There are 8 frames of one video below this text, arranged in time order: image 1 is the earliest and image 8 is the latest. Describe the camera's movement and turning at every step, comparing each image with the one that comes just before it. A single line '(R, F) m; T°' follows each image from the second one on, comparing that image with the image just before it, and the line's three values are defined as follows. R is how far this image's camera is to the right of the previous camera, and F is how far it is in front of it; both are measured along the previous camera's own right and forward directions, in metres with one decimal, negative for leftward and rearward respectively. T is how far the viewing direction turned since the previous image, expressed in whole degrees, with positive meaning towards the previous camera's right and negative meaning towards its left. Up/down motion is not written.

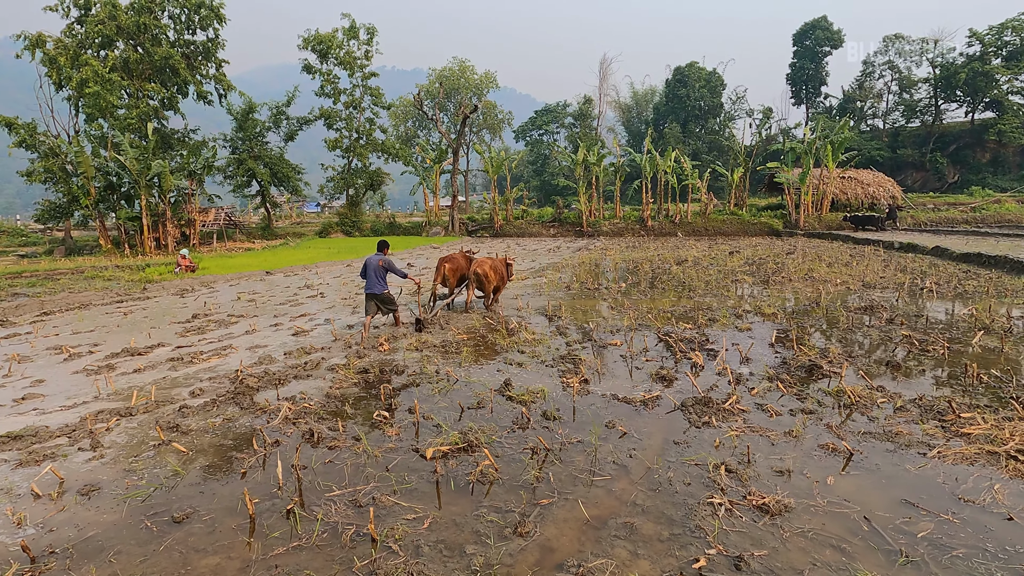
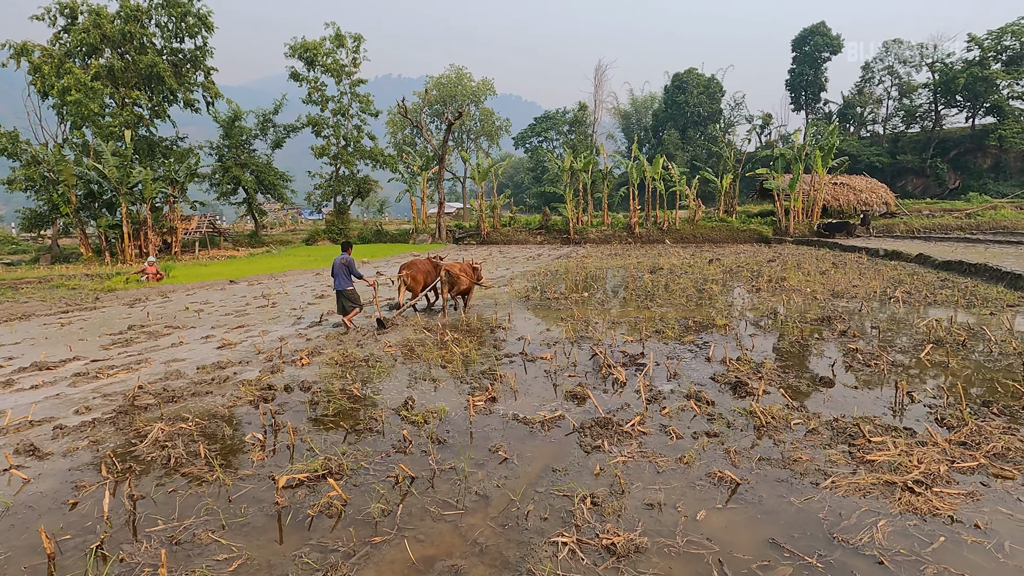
(+0.8, +0.2) m; -1°
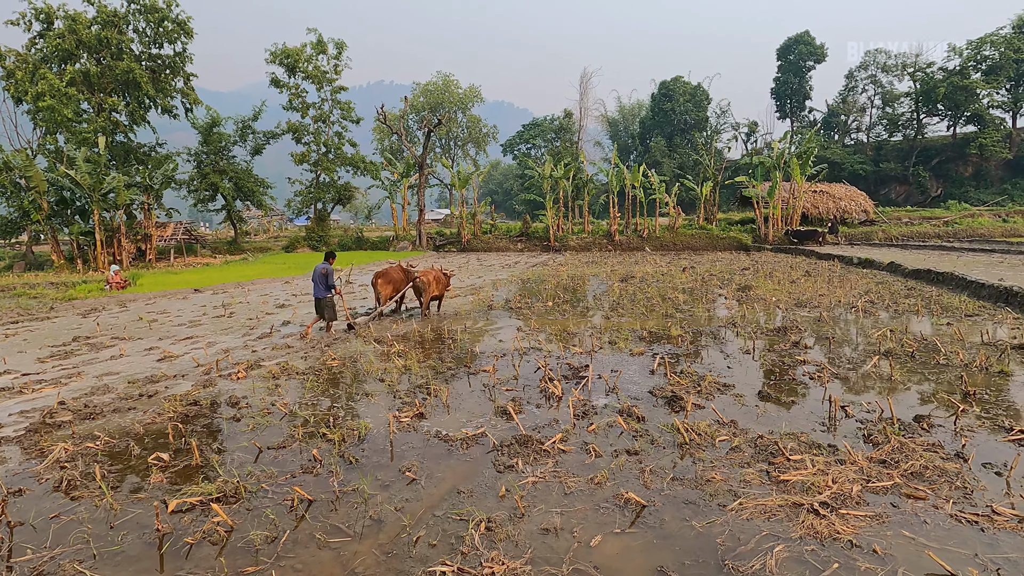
(+0.5, +0.1) m; +1°
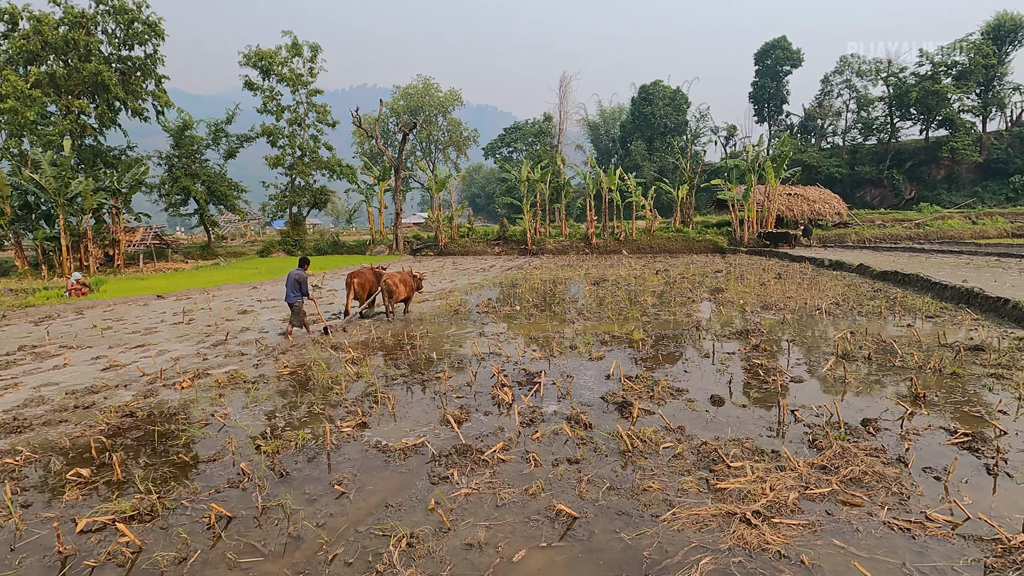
(+0.3, +0.1) m; +1°
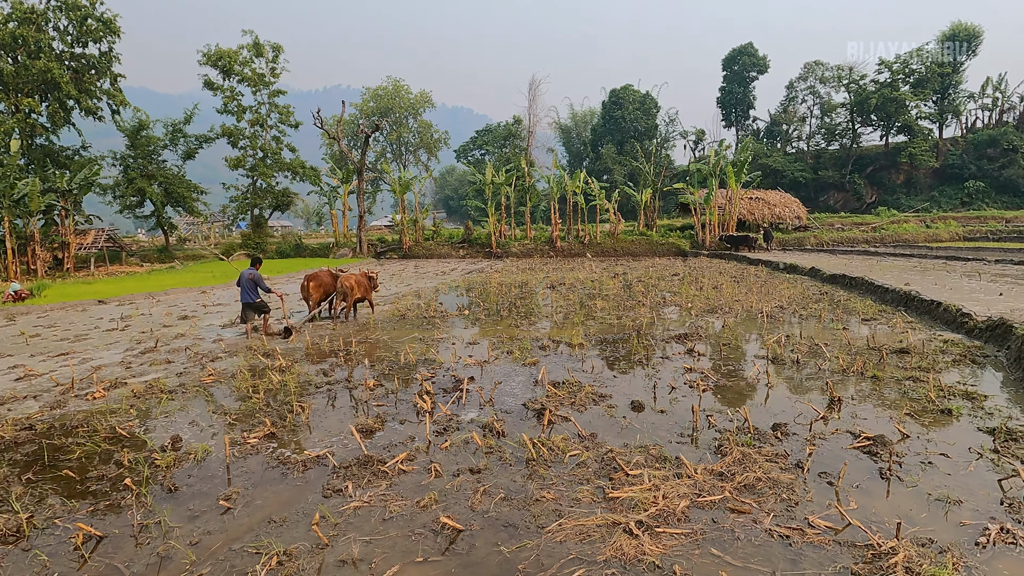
(+0.5, 0.0) m; +2°
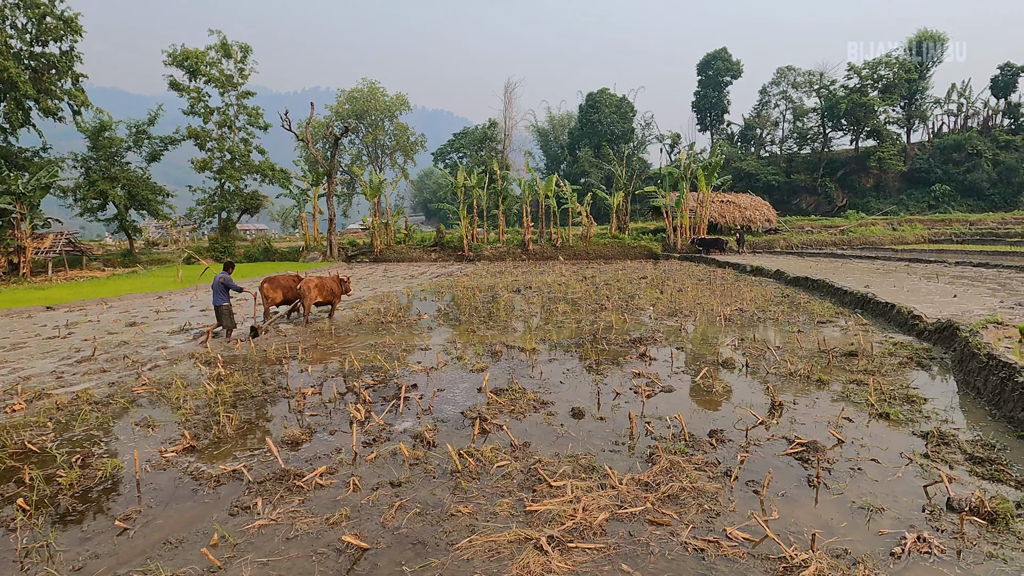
(+0.3, +0.1) m; +2°
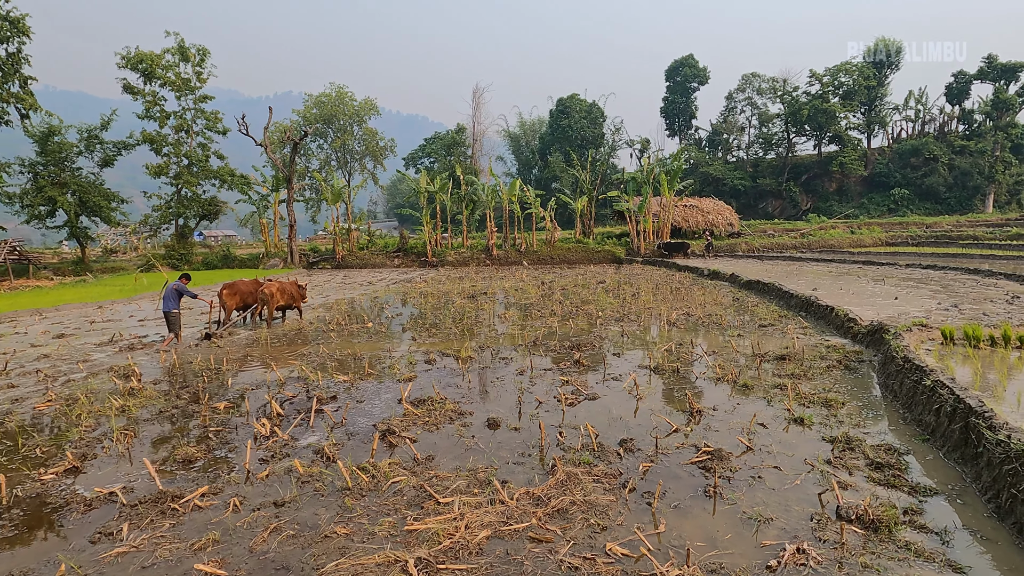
(+0.5, +0.1) m; +2°
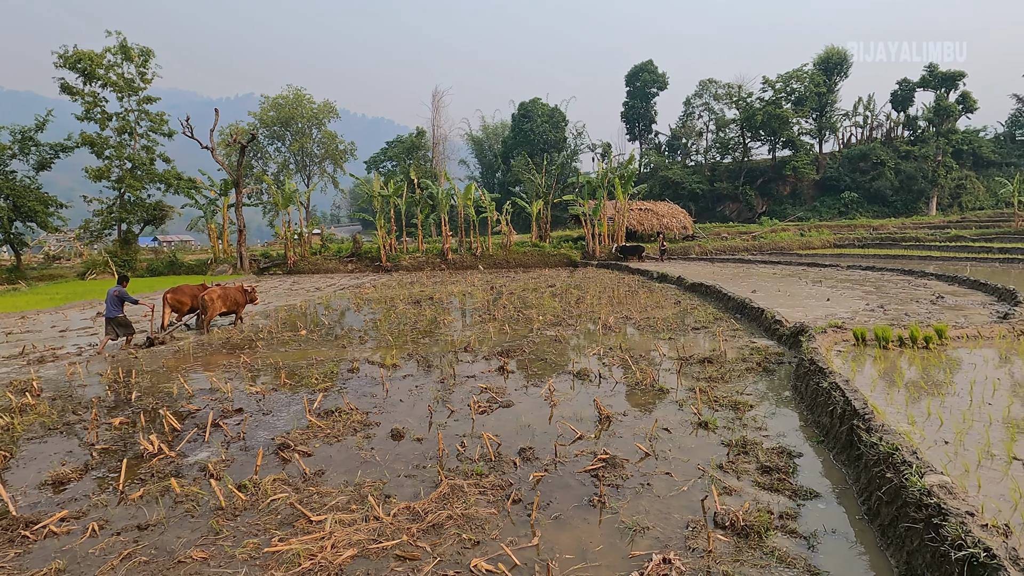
(+0.5, +0.1) m; +3°
